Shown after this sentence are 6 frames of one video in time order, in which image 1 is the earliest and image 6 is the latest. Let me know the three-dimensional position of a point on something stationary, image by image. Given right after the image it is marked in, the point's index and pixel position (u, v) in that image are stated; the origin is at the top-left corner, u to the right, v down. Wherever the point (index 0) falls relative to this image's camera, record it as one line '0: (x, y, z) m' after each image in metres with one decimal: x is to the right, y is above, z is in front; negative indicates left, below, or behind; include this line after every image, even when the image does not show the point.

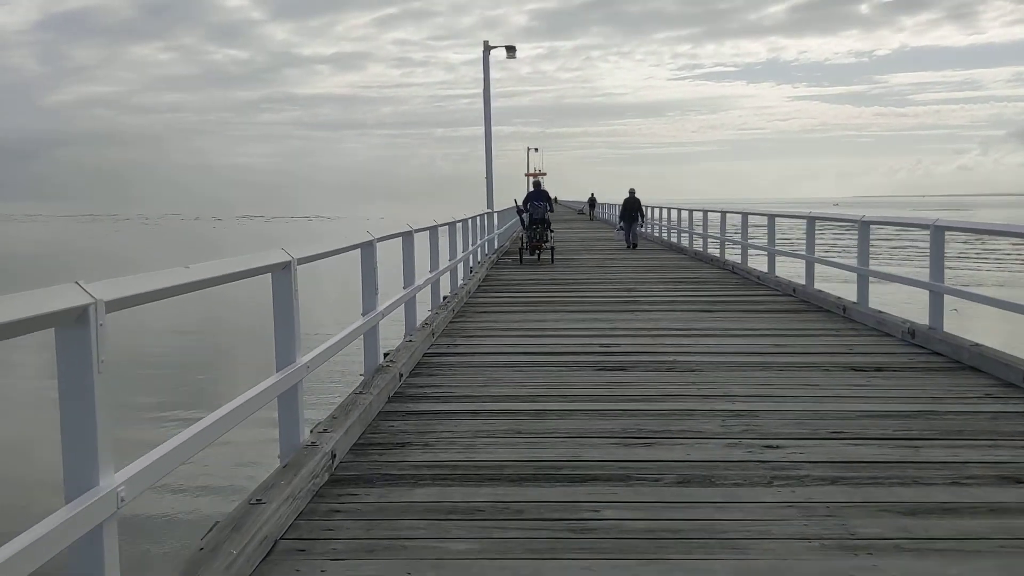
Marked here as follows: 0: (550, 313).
0: (+0.3, -0.3, +9.3) m
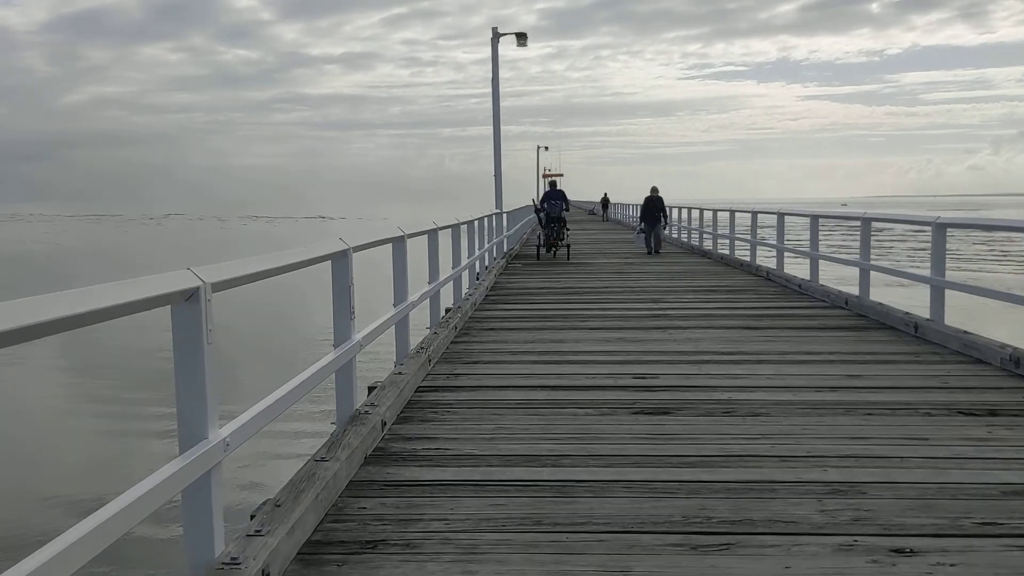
0: (+0.5, -0.4, +8.0) m
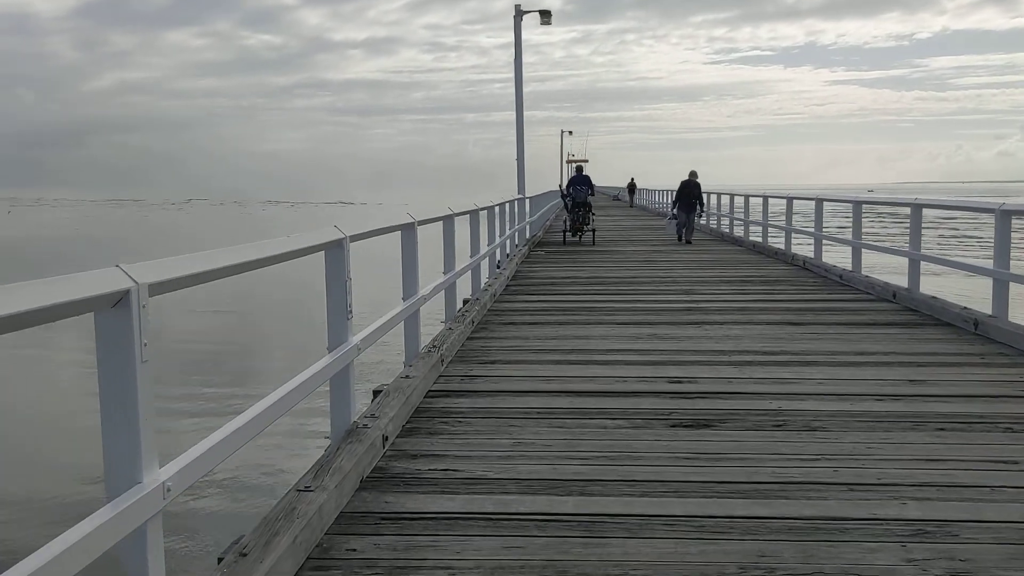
0: (+0.6, -0.3, +7.4) m
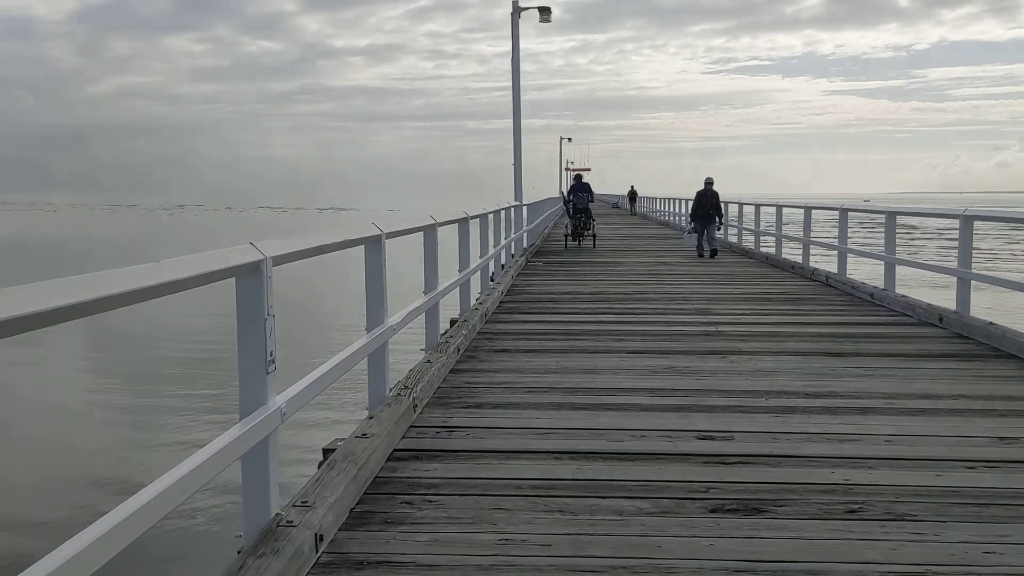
0: (+0.6, -0.5, +6.3) m
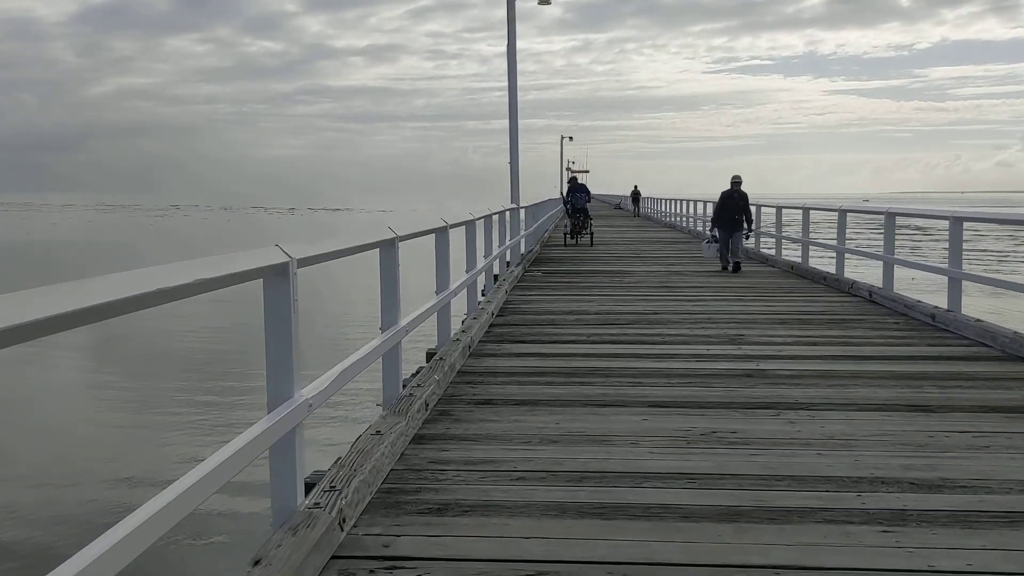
0: (+0.5, -0.6, +4.8) m
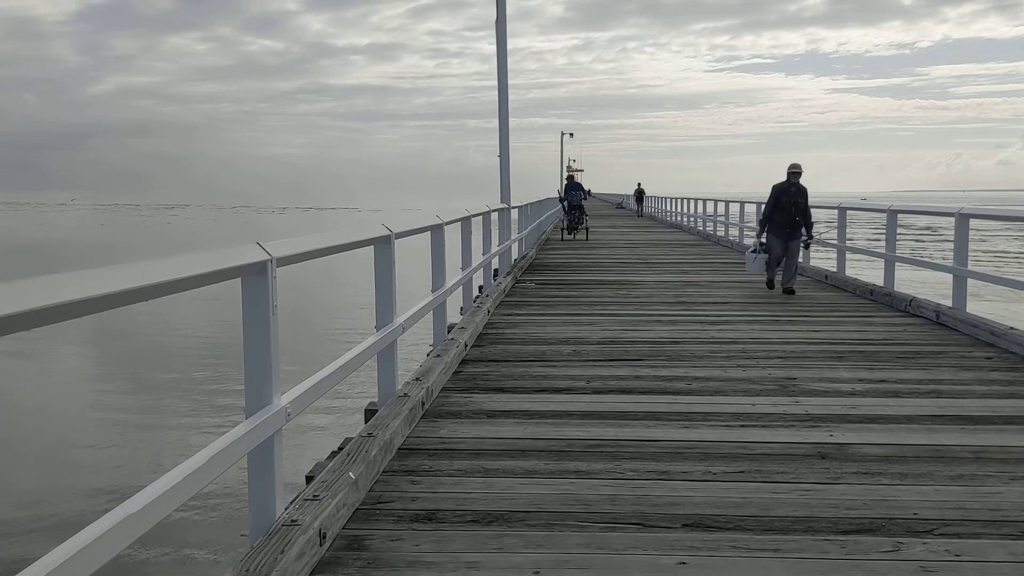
0: (+0.3, -0.8, +2.9) m
